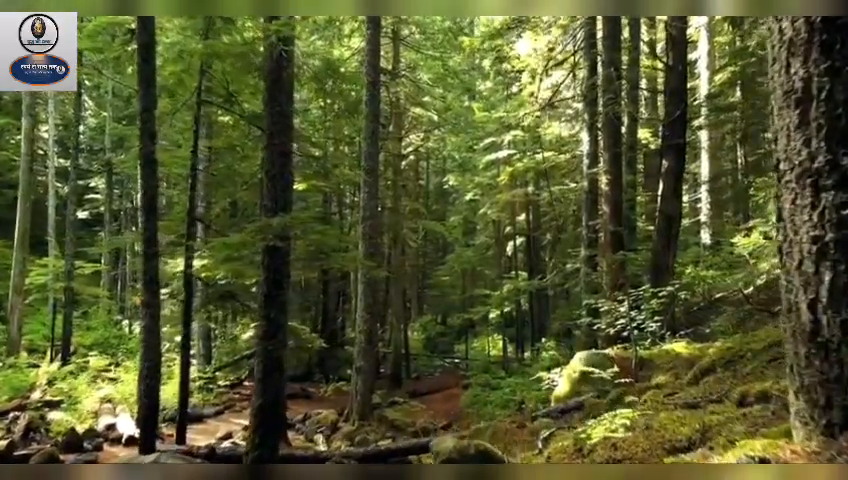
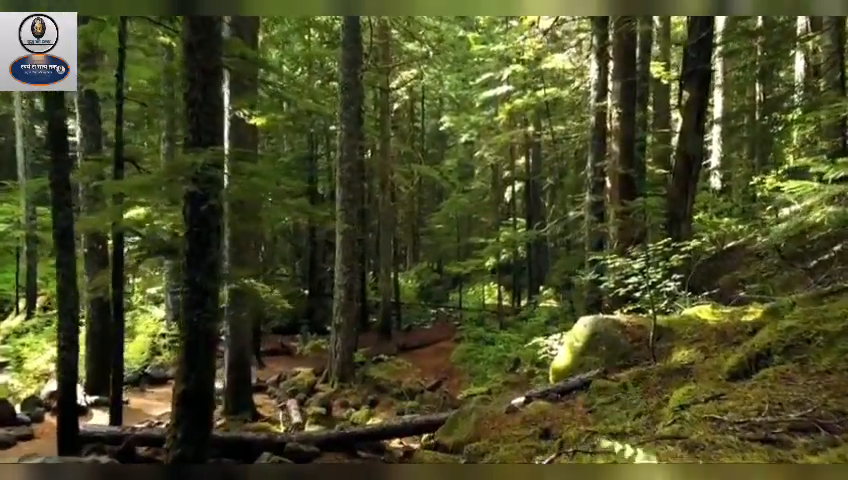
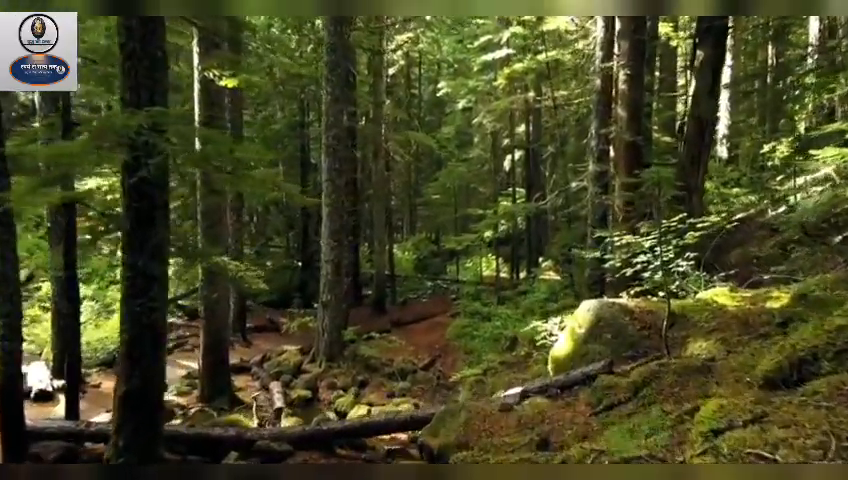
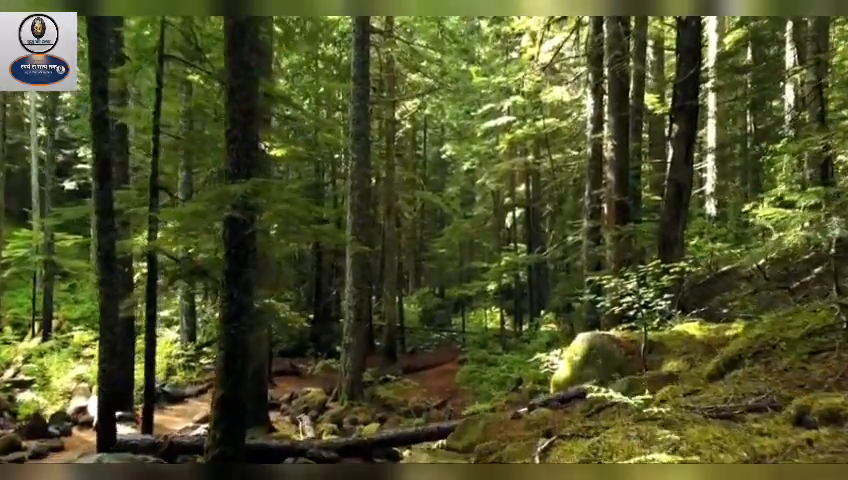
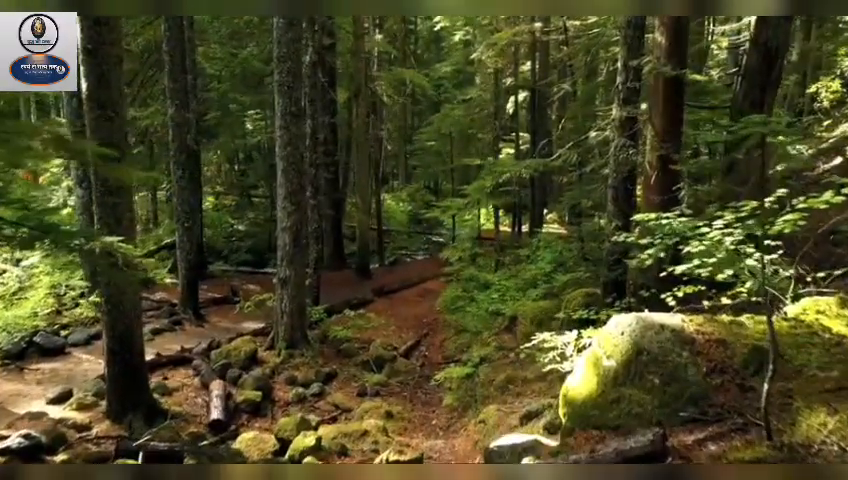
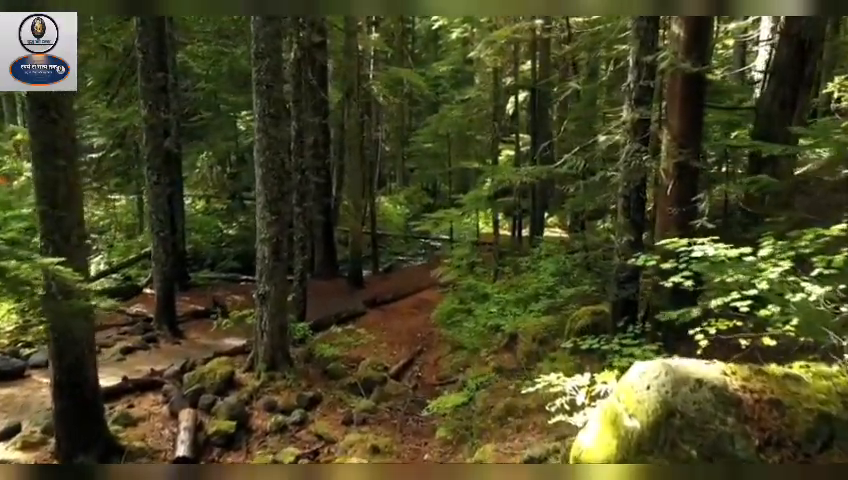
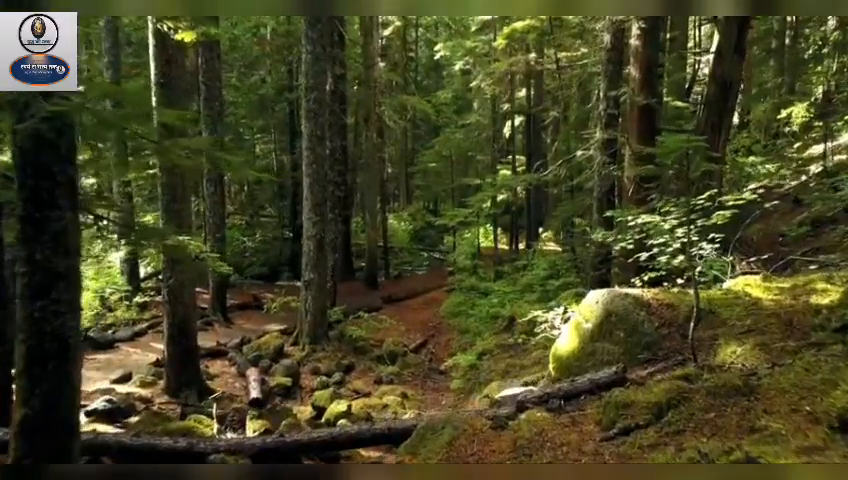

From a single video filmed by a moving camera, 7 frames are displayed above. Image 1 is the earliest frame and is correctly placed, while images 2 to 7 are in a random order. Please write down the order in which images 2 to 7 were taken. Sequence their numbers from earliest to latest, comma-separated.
4, 2, 3, 7, 5, 6
